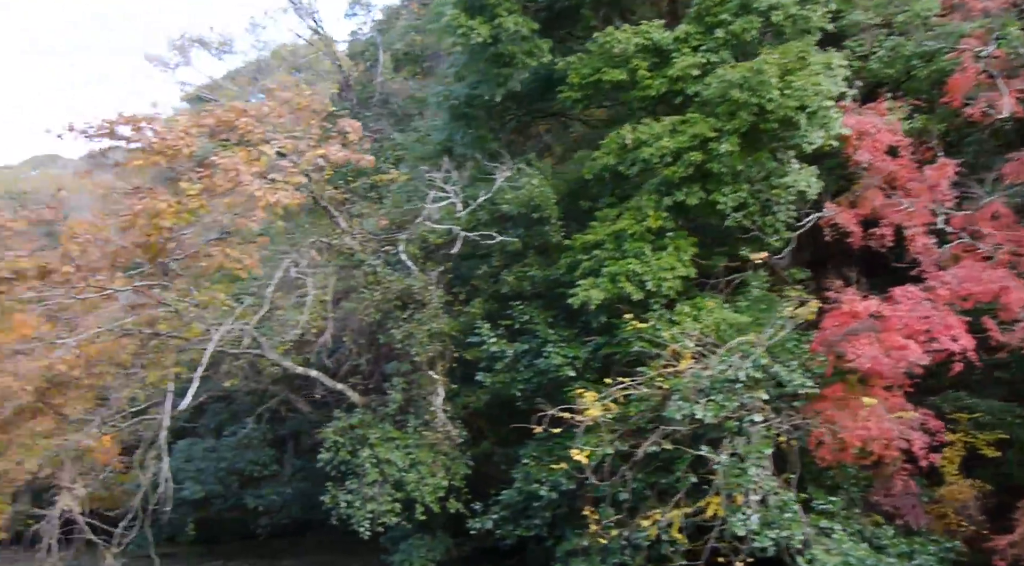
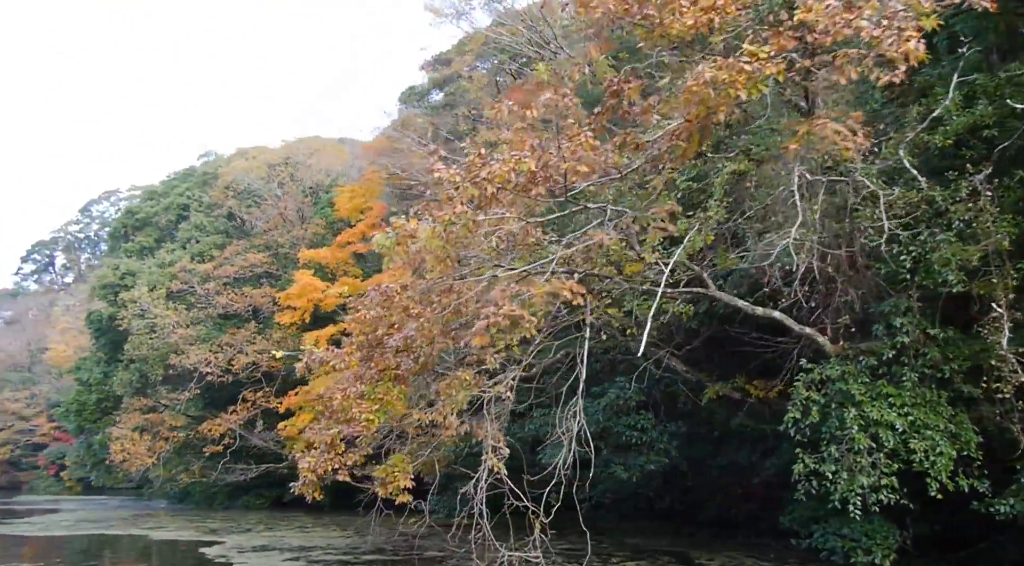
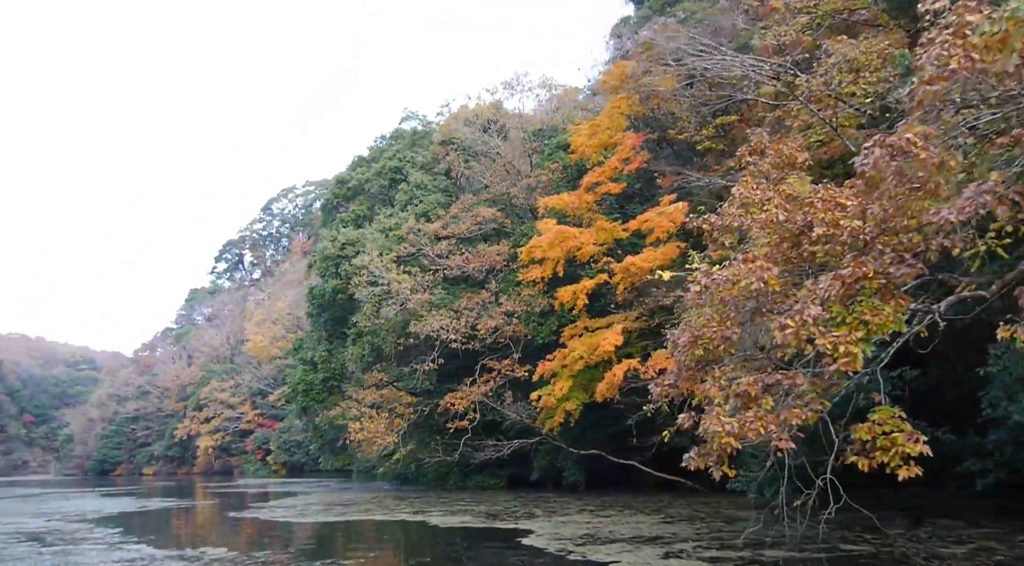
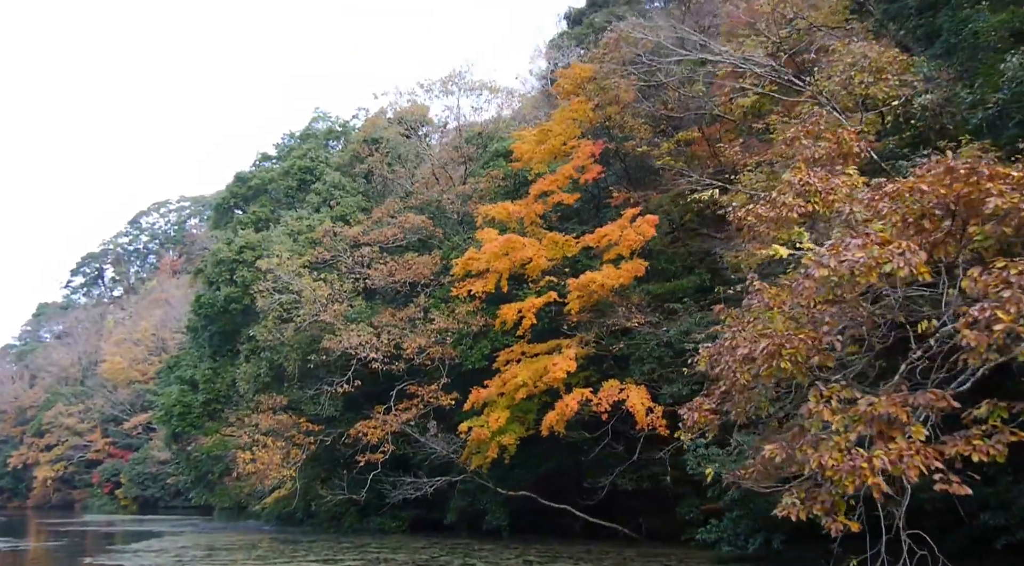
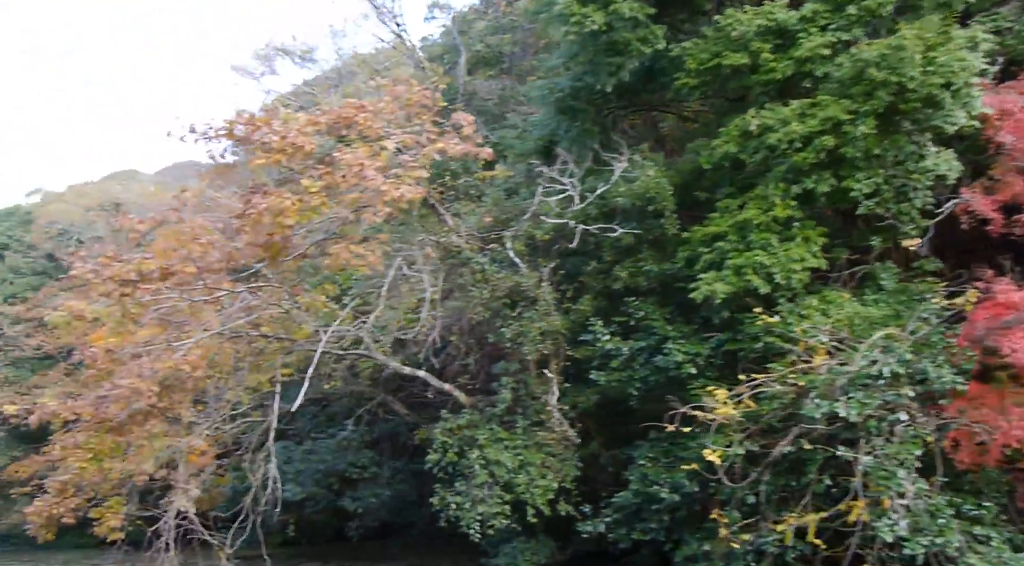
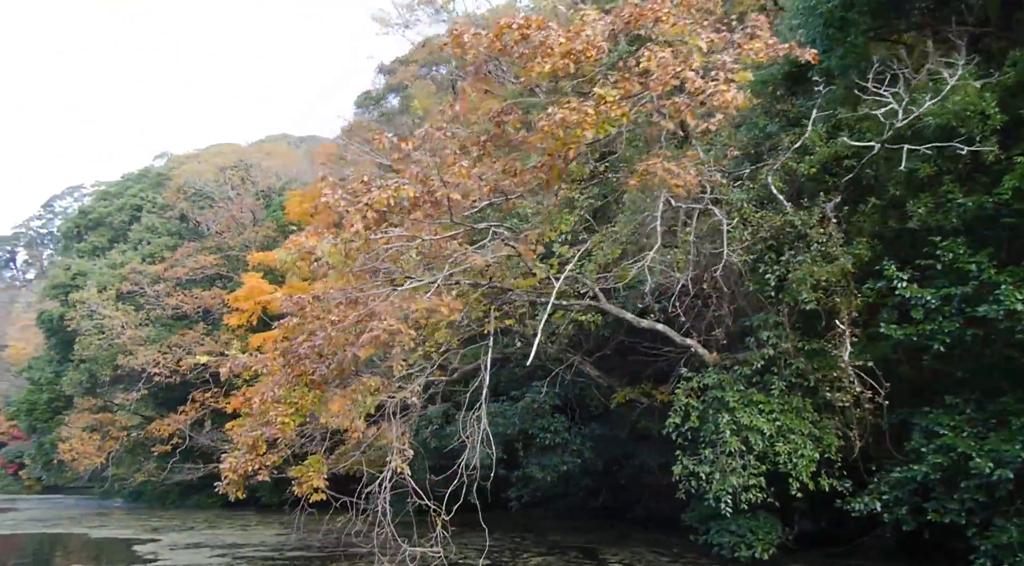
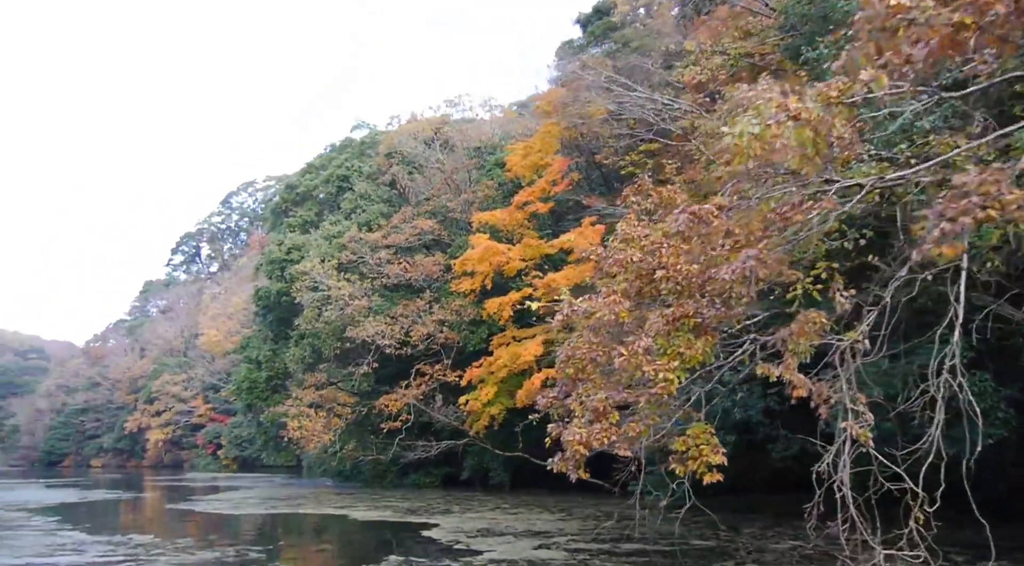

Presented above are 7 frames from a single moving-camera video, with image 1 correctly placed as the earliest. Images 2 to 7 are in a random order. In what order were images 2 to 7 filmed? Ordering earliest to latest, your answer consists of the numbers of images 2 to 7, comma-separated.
5, 6, 2, 7, 3, 4
